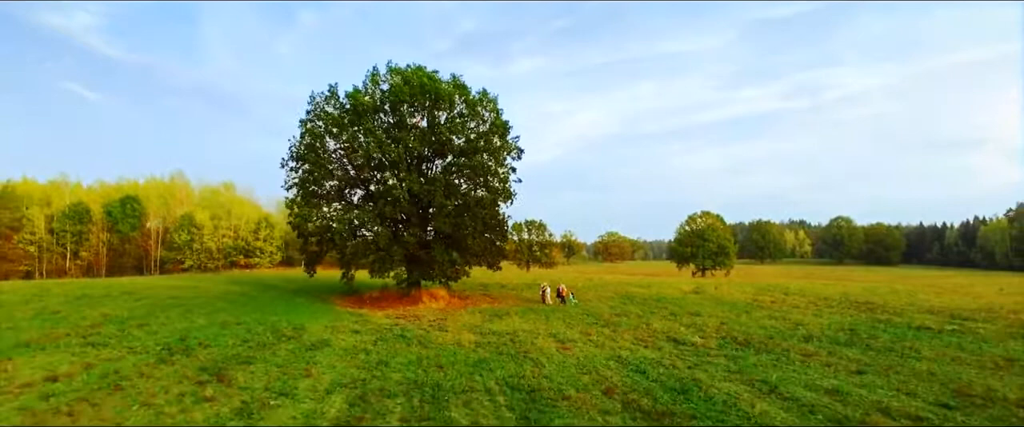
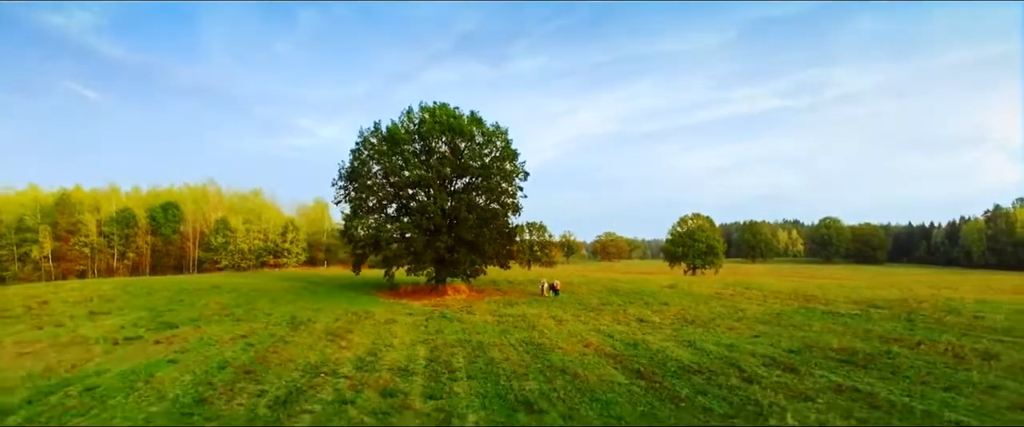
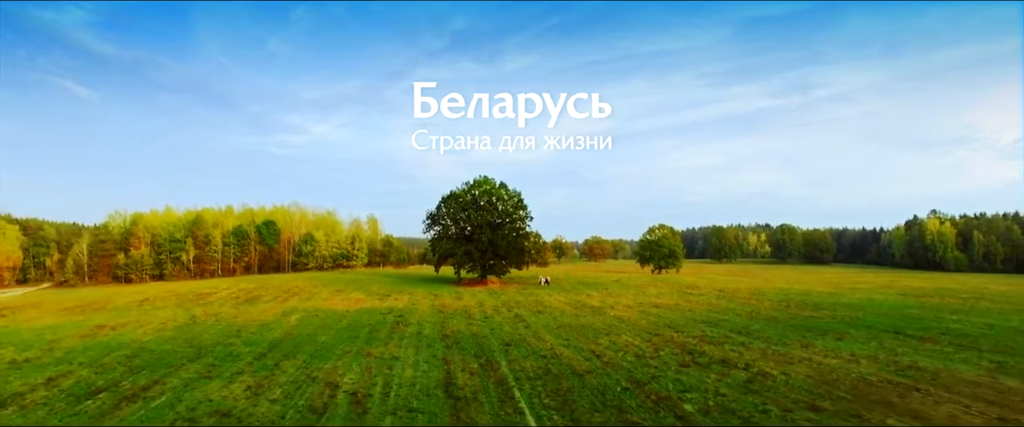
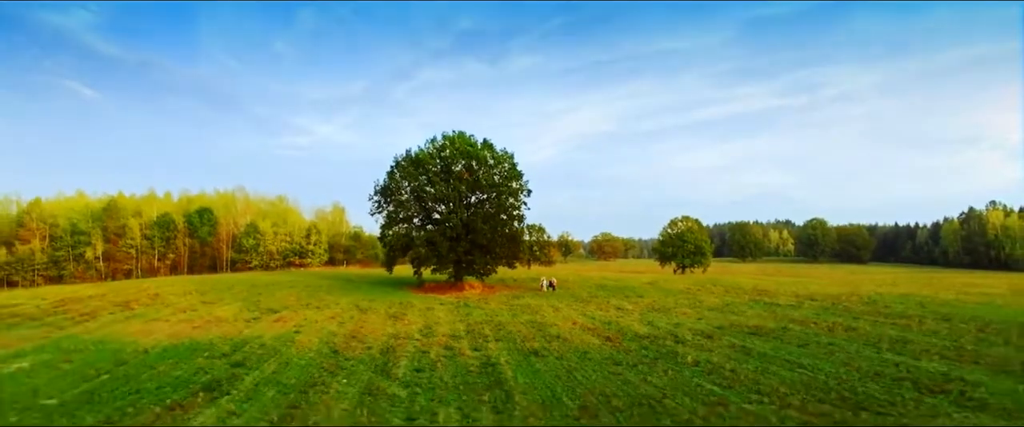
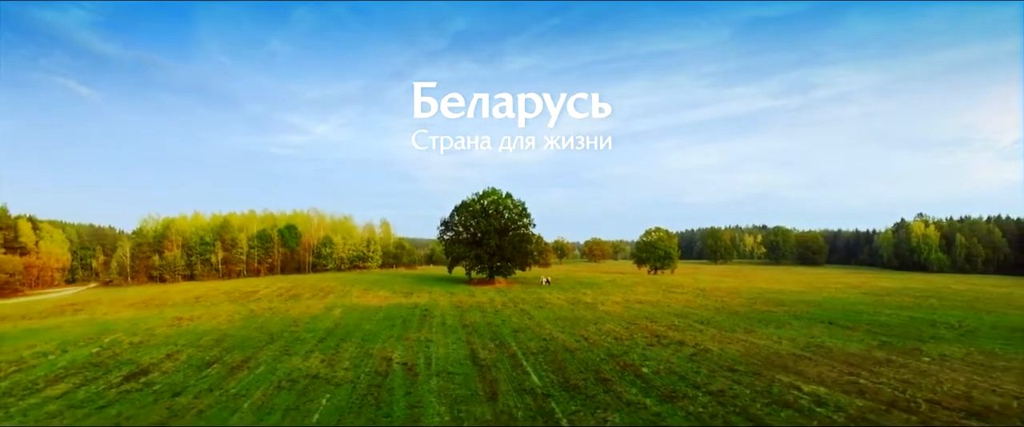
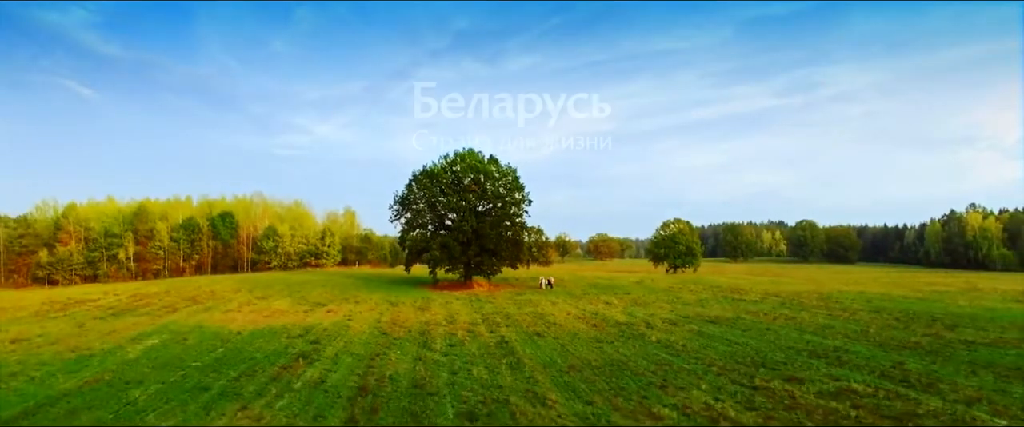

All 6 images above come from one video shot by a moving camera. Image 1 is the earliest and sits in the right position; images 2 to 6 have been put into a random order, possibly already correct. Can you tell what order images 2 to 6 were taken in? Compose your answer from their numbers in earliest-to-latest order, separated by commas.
2, 4, 6, 3, 5
